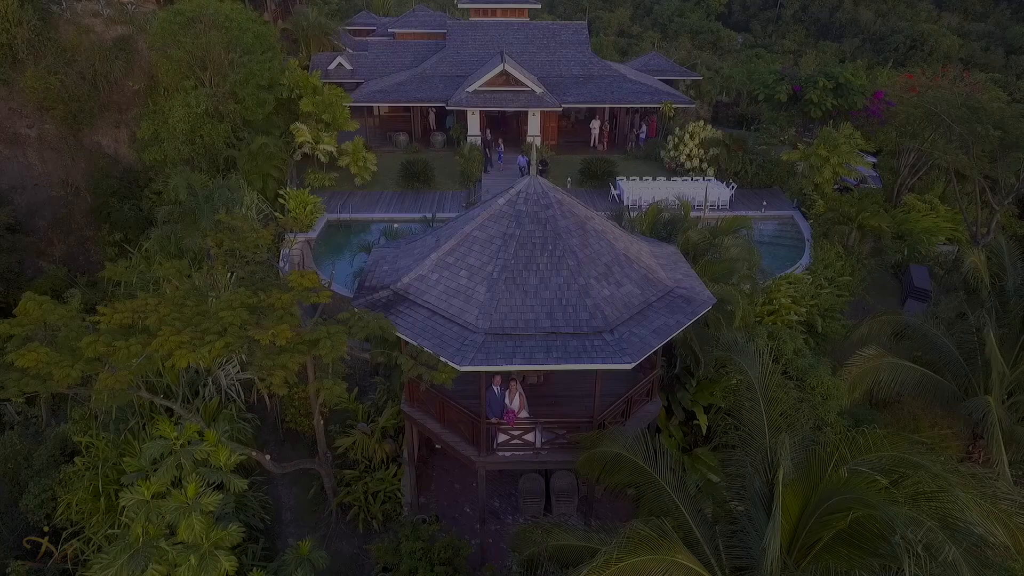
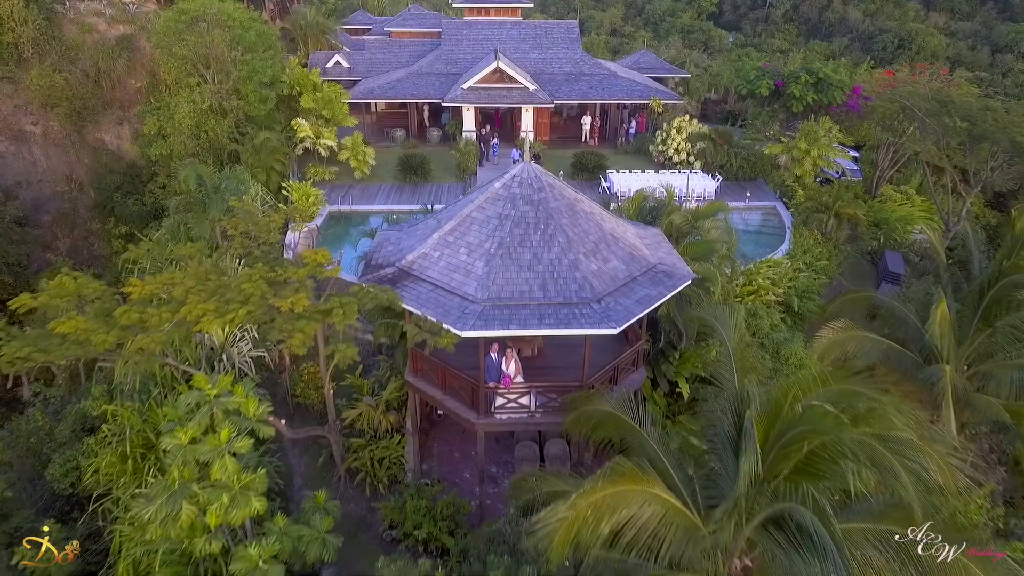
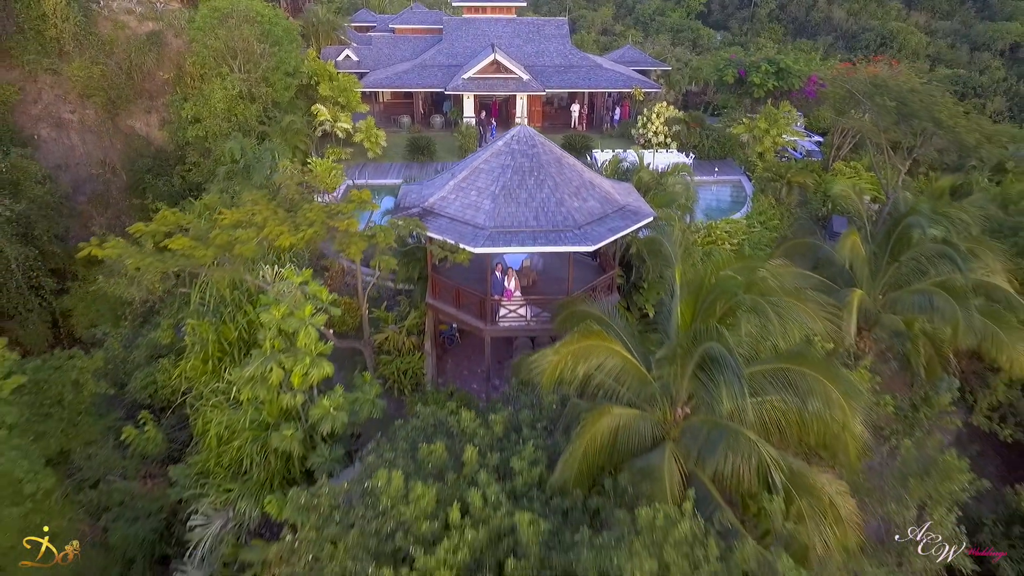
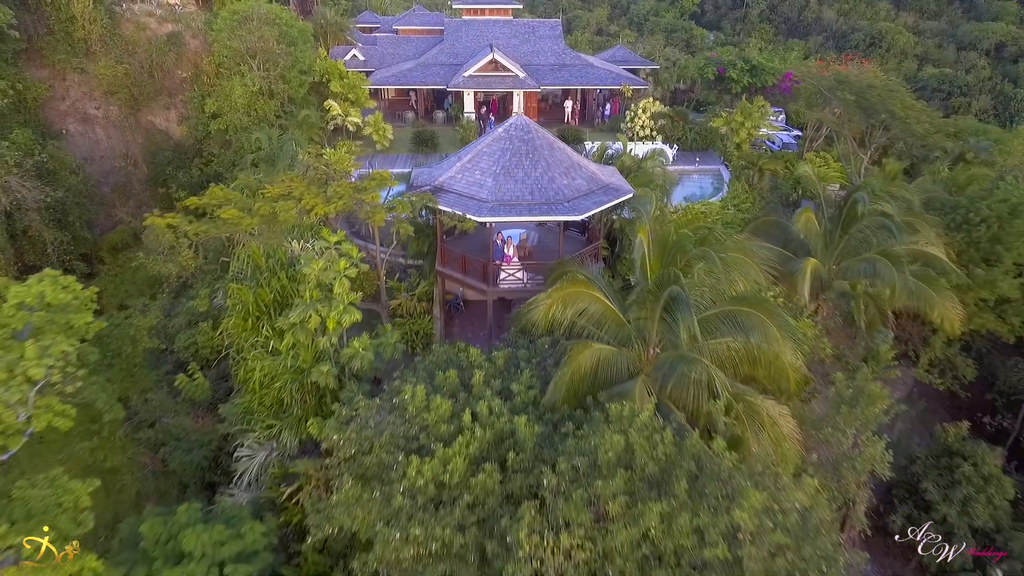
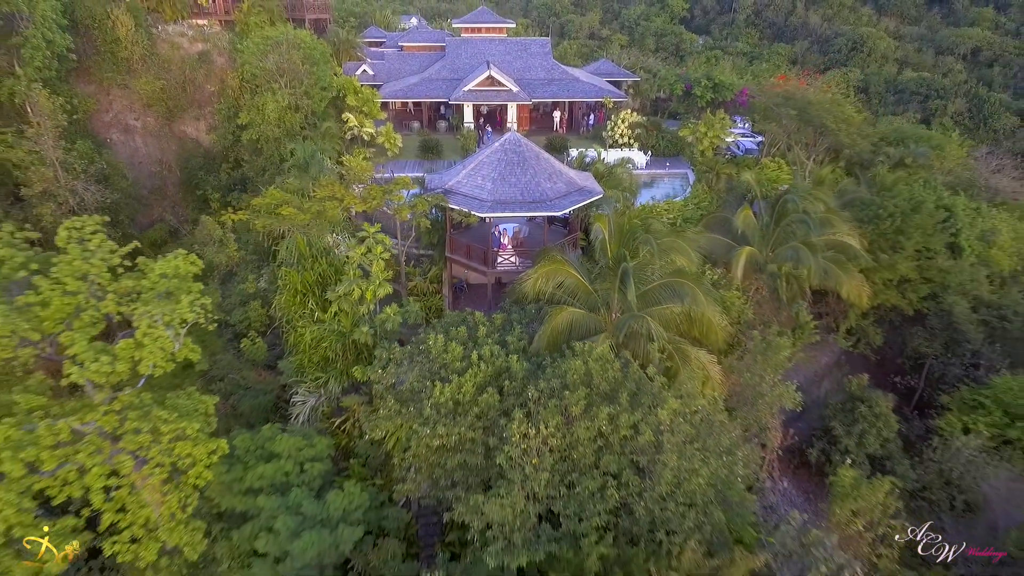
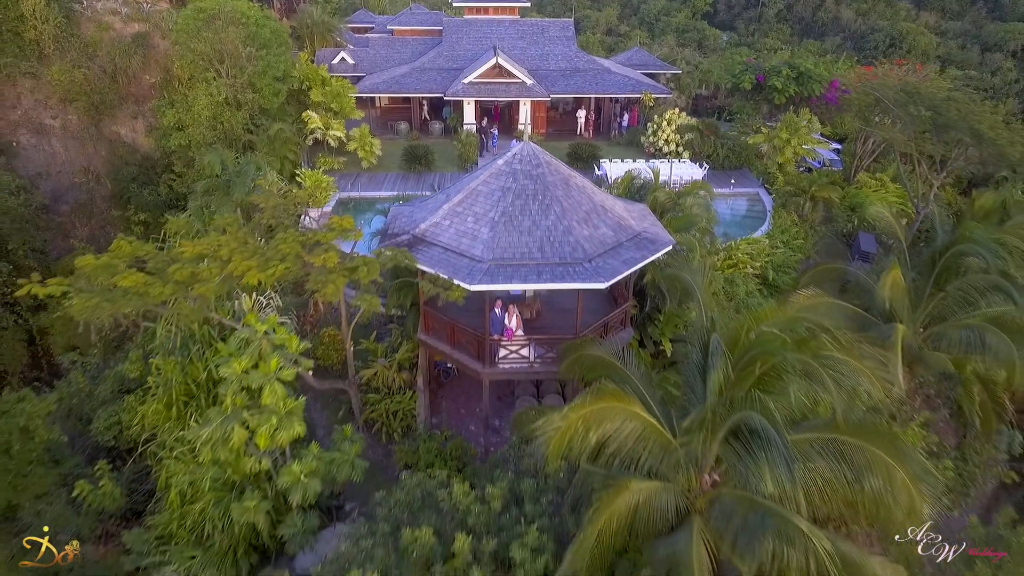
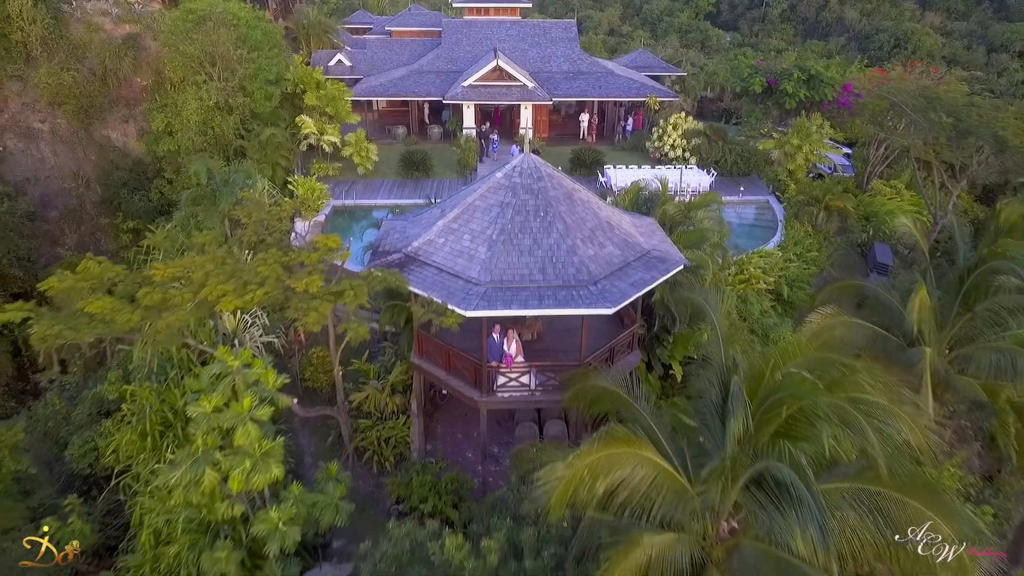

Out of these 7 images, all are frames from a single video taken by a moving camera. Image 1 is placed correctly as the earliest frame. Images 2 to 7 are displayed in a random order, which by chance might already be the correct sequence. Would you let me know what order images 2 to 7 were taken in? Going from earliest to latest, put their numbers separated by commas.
2, 7, 6, 3, 4, 5
